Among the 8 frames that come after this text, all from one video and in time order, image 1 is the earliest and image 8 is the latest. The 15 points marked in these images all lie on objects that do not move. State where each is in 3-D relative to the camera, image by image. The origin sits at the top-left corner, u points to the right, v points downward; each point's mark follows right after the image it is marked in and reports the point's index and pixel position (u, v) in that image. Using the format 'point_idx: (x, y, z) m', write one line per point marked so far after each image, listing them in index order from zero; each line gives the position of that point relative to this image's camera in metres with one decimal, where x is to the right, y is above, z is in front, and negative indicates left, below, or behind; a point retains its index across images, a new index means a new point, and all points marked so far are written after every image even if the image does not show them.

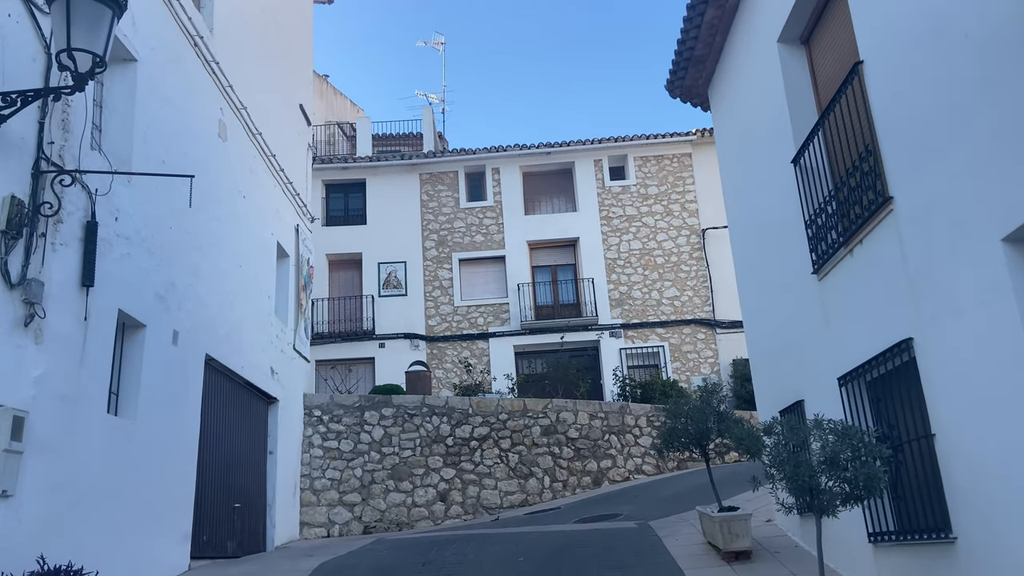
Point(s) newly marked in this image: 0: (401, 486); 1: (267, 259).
0: (-1.8, -3.3, +12.6) m
1: (-3.6, +0.4, +11.3) m
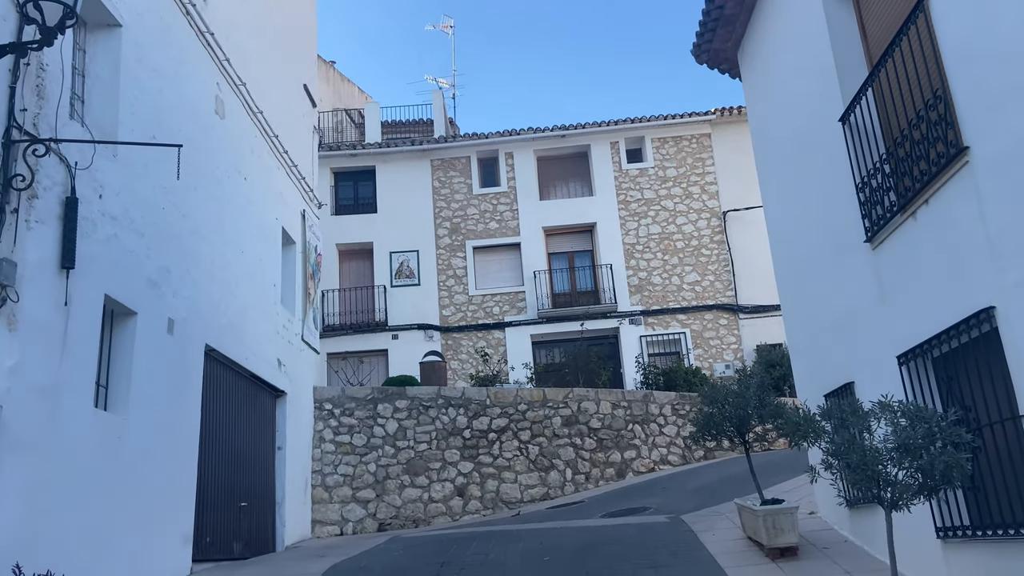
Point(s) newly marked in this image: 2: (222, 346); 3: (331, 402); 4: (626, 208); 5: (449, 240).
0: (-1.5, -3.1, +12.1) m
1: (-3.4, +0.6, +10.8) m
2: (-3.3, -0.7, +8.7) m
3: (-2.9, -1.8, +12.4) m
4: (+2.9, +2.1, +19.8) m
5: (-1.6, +1.2, +19.8) m
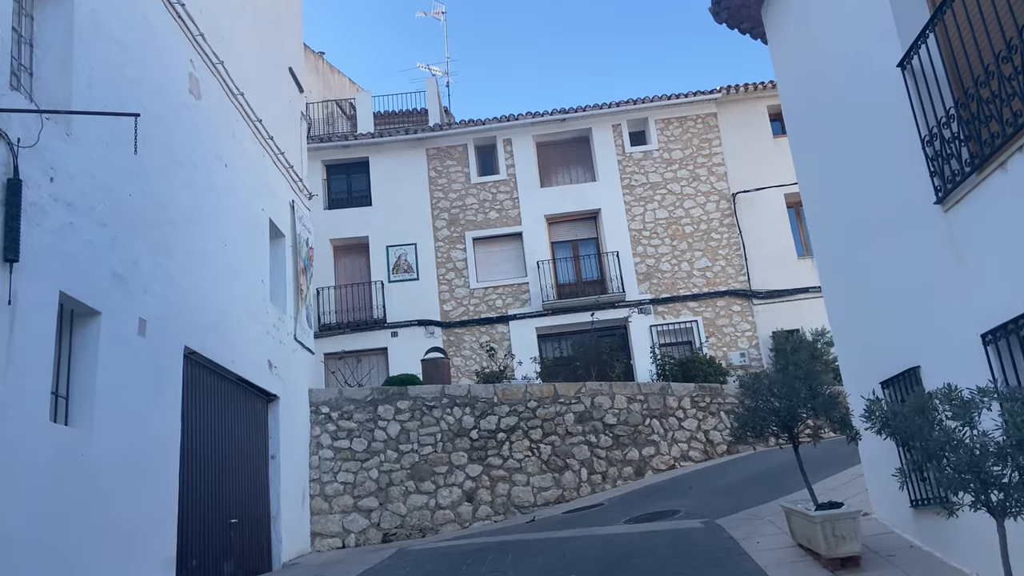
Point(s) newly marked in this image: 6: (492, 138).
0: (-1.3, -2.9, +11.3) m
1: (-3.3, +0.6, +10.0) m
2: (-3.2, -0.6, +7.9) m
3: (-2.8, -1.8, +11.6) m
4: (+3.0, +2.4, +19.0) m
5: (-1.6, +1.4, +18.9) m
6: (-0.5, +3.8, +19.6) m
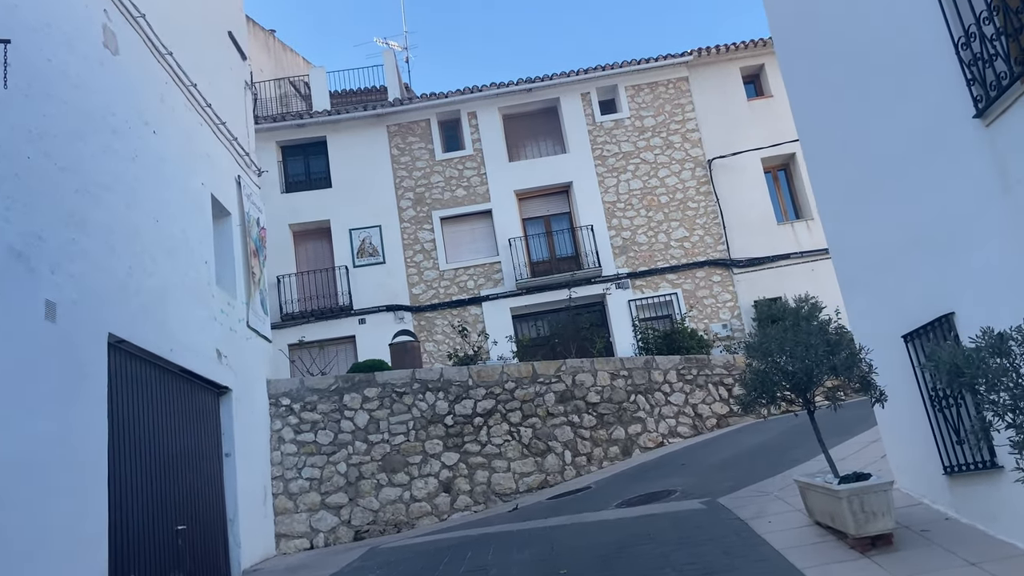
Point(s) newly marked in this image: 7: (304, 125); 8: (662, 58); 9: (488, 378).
0: (-1.6, -2.6, +10.5) m
1: (-3.7, +0.8, +9.0) m
2: (-3.4, -0.4, +6.9) m
3: (-3.1, -1.5, +10.7) m
4: (+2.2, +3.0, +18.2) m
5: (-2.3, +1.8, +18.0) m
6: (-1.4, +4.3, +18.6) m
7: (-5.0, +3.9, +18.3) m
8: (+3.6, +5.5, +18.4) m
9: (-0.4, -1.3, +11.2) m
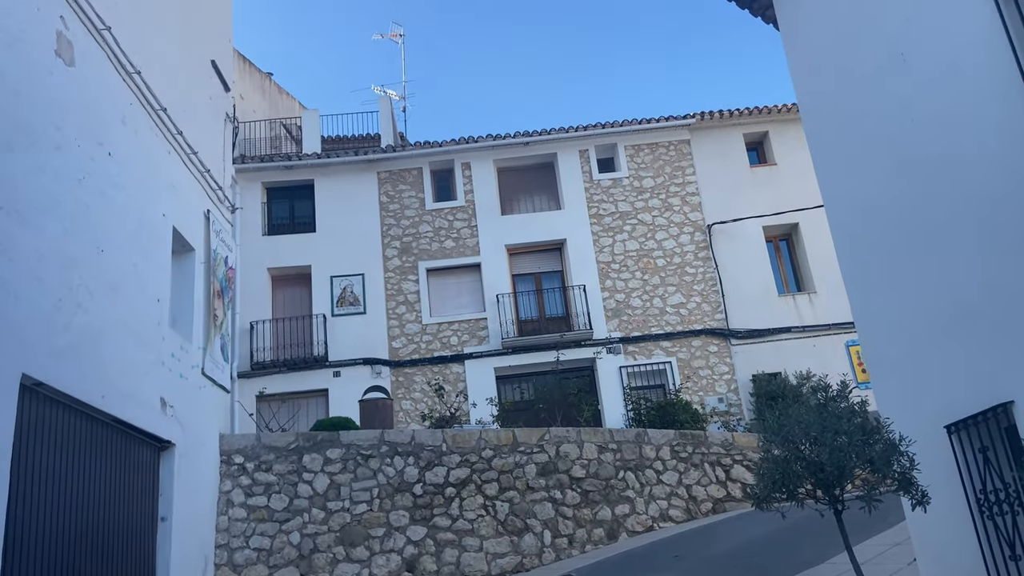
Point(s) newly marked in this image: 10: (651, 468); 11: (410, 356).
0: (-1.9, -3.3, +9.4) m
1: (-3.8, +0.4, +8.2) m
2: (-3.6, -0.7, +6.0) m
3: (-3.4, -2.1, +9.6) m
4: (+2.0, +1.5, +17.6) m
5: (-2.6, +0.6, +17.2) m
6: (-1.5, +3.0, +18.1) m
7: (-5.1, +2.8, +17.7) m
8: (+3.6, +4.0, +17.9) m
9: (-0.6, -2.1, +10.2) m
10: (+2.0, -2.6, +10.9) m
11: (-2.2, -1.5, +16.5) m
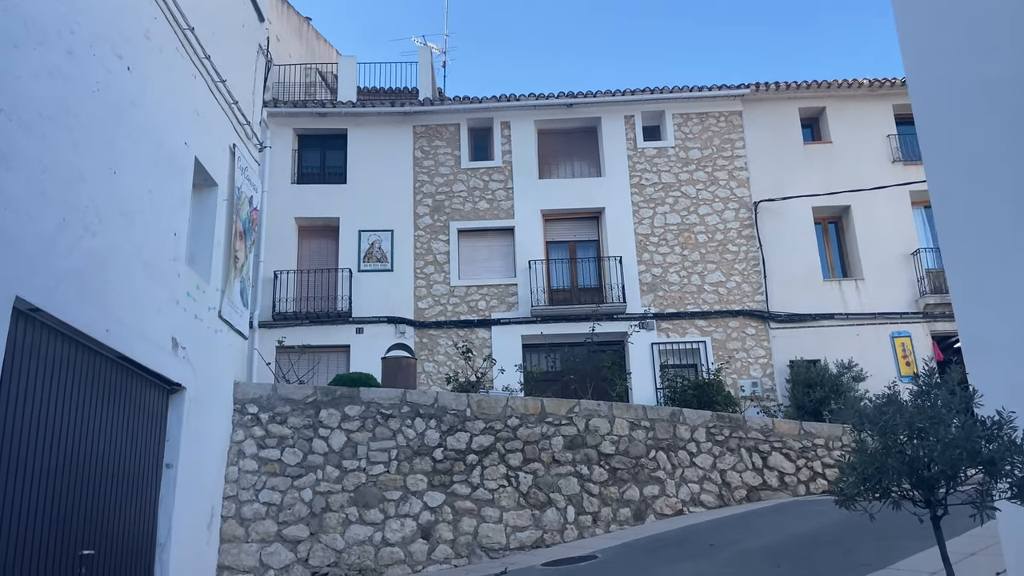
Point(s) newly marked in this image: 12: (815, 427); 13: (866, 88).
0: (-1.7, -2.7, +8.9) m
1: (-3.4, +1.1, +7.7) m
2: (-3.3, -0.1, +5.5) m
3: (-3.1, -1.4, +9.2) m
4: (+2.8, +2.1, +16.8) m
5: (-1.8, +1.5, +16.7) m
6: (-0.5, +3.8, +17.4) m
7: (-4.2, +3.9, +17.1) m
8: (+4.6, +4.5, +17.0) m
9: (-0.3, -1.5, +9.7) m
10: (+2.3, -2.2, +10.3) m
11: (-1.6, -0.6, +16.0) m
12: (+4.2, -2.0, +10.7) m
13: (+8.0, +4.5, +17.2) m
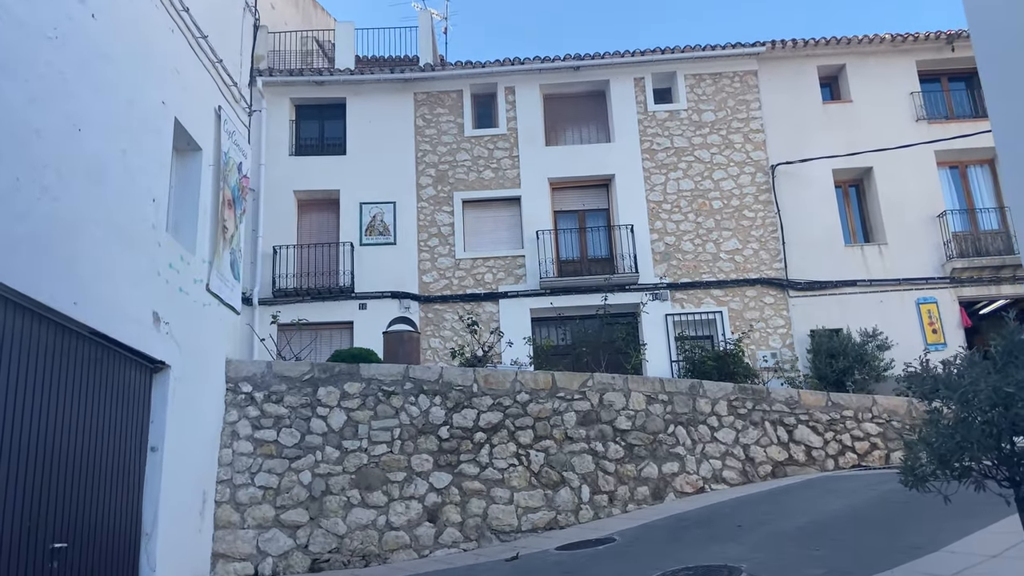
0: (-1.6, -2.3, +8.4) m
1: (-3.3, +1.3, +7.1) m
2: (-3.2, +0.1, +4.9) m
3: (-3.0, -1.1, +8.7) m
4: (+2.9, +2.8, +16.1) m
5: (-1.7, +2.1, +16.0) m
6: (-0.4, +4.4, +16.6) m
7: (-4.1, +4.4, +16.4) m
8: (+4.6, +5.2, +16.2) m
9: (-0.2, -1.2, +9.1) m
10: (+2.4, -1.7, +9.7) m
11: (-1.5, -0.1, +15.4) m
12: (+4.4, -1.5, +10.1) m
13: (+8.1, +5.3, +16.4) m
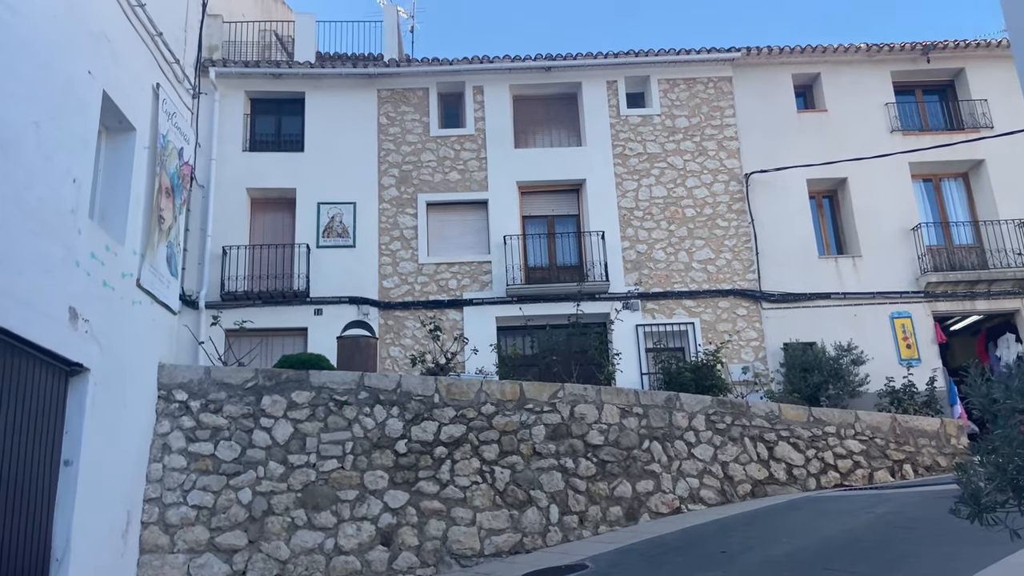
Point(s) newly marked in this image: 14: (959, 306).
0: (-1.9, -2.3, +7.6) m
1: (-3.6, +1.4, +6.2) m
2: (-3.4, +0.2, +4.1) m
3: (-3.3, -1.0, +7.8) m
4: (+2.3, +2.6, +15.6) m
5: (-2.3, +2.0, +15.3) m
6: (-1.1, +4.3, +16.0) m
7: (-4.7, +4.4, +15.6) m
8: (+4.0, +4.9, +15.9) m
9: (-0.6, -1.2, +8.4) m
10: (+2.0, -1.8, +9.1) m
11: (-2.1, -0.2, +14.7) m
12: (+3.9, -1.6, +9.6) m
13: (+7.4, +5.0, +16.2) m
14: (+8.8, -0.4, +15.1) m
